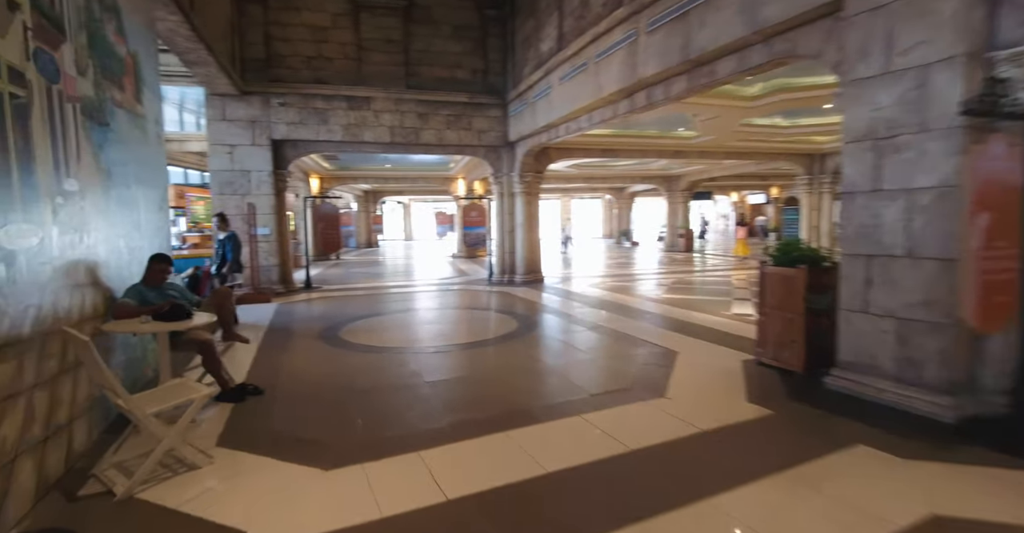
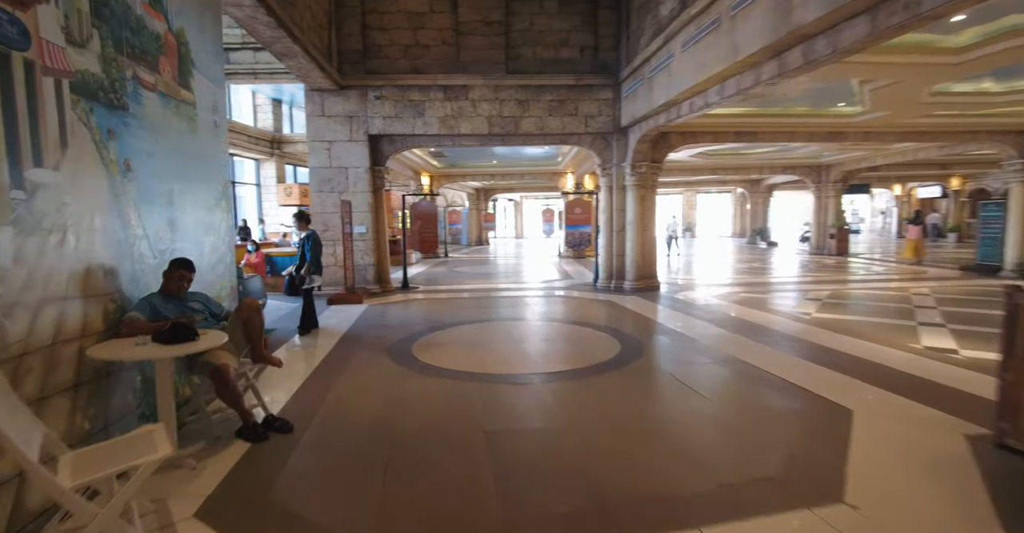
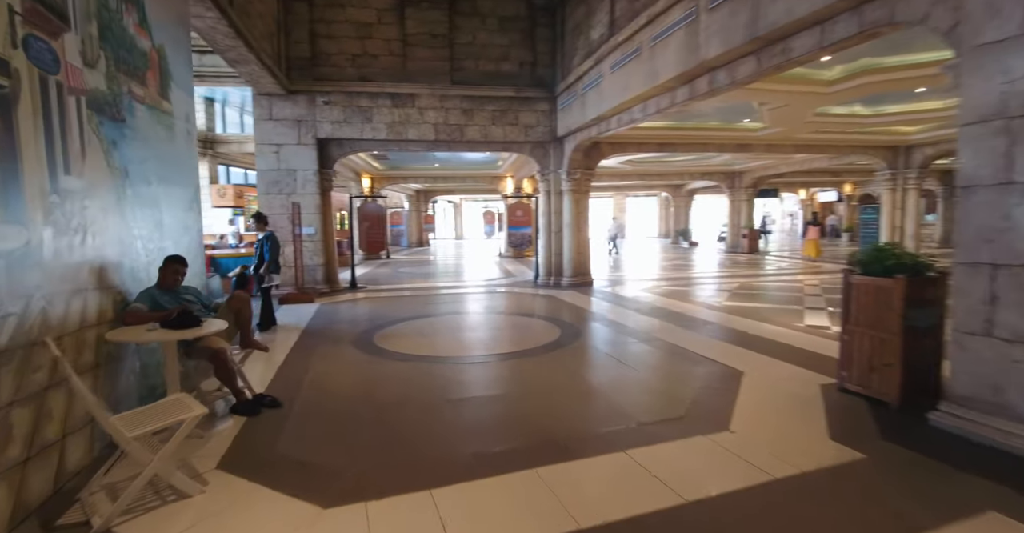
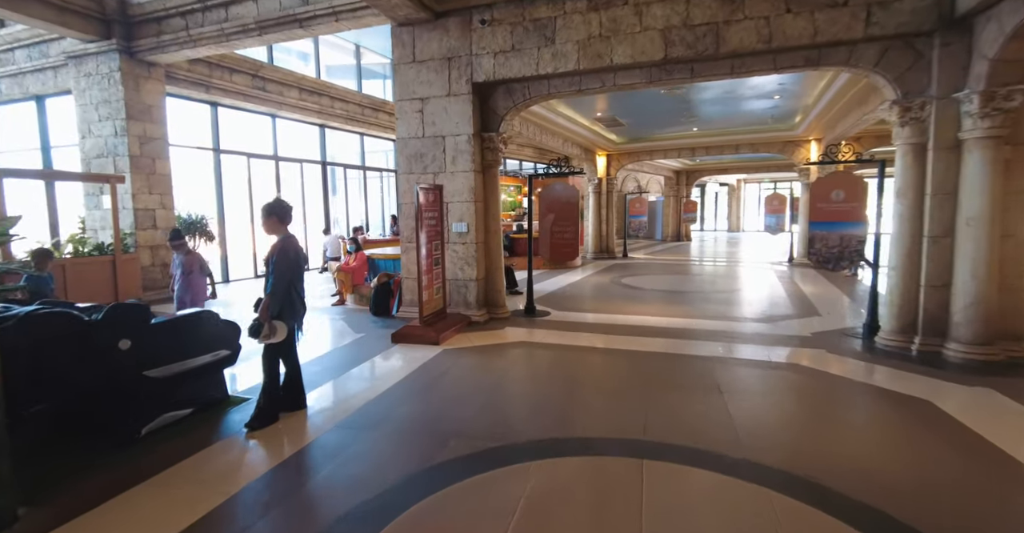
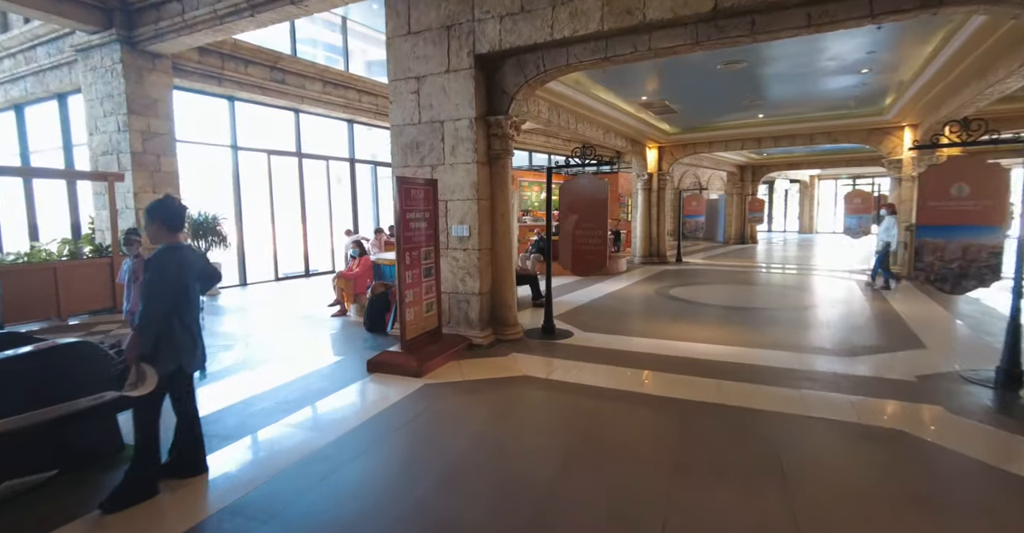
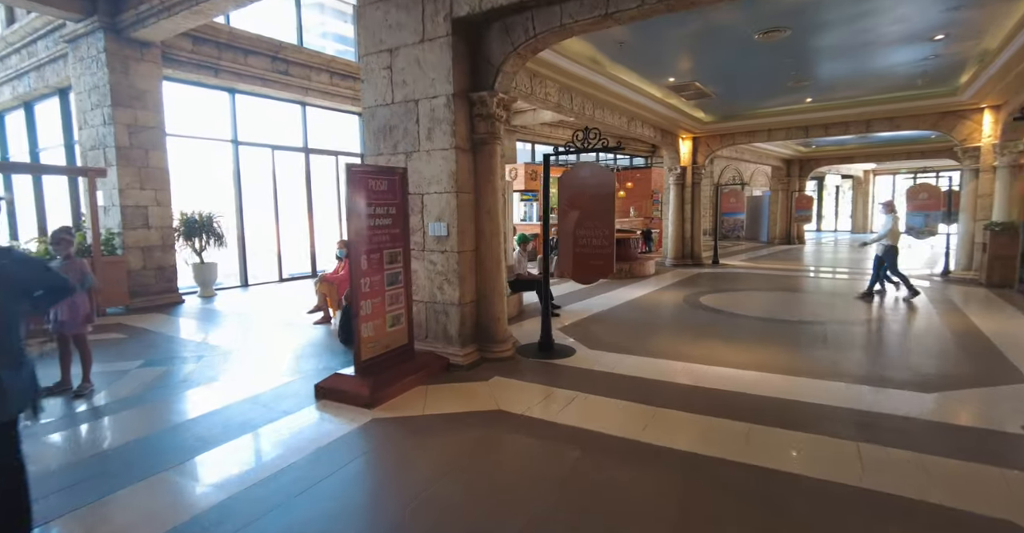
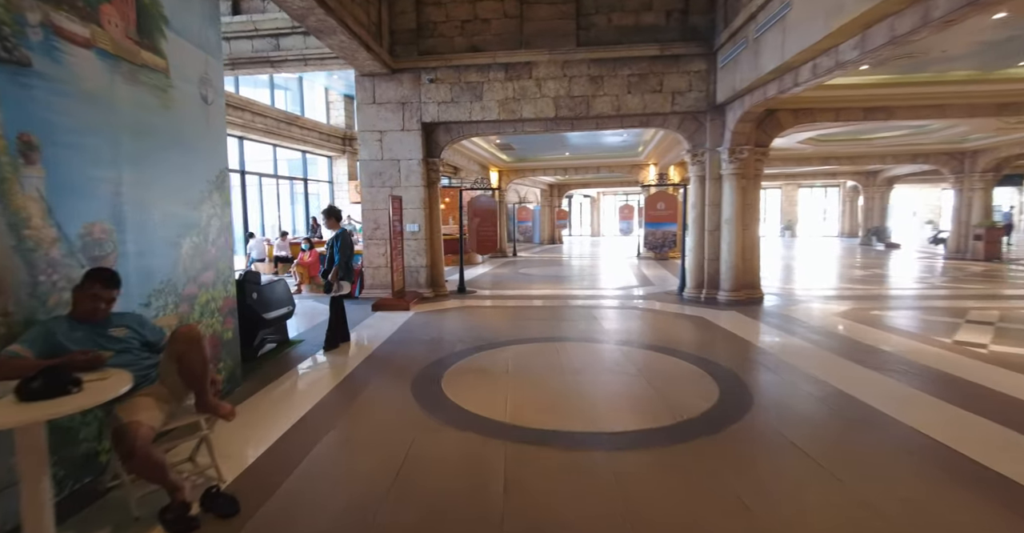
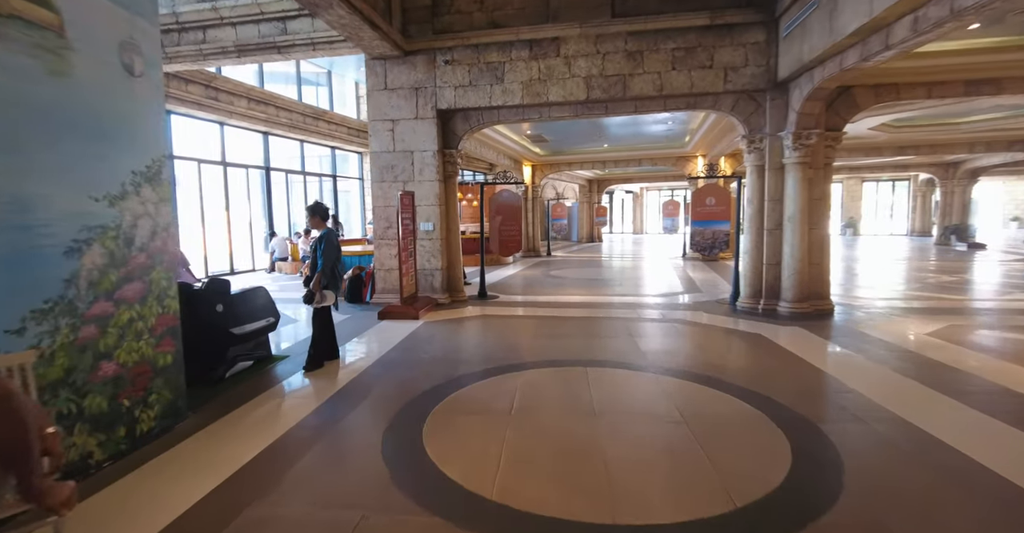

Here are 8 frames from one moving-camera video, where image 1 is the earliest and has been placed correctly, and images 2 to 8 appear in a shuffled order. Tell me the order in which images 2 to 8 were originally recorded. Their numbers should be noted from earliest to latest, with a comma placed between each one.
3, 2, 7, 8, 4, 5, 6
